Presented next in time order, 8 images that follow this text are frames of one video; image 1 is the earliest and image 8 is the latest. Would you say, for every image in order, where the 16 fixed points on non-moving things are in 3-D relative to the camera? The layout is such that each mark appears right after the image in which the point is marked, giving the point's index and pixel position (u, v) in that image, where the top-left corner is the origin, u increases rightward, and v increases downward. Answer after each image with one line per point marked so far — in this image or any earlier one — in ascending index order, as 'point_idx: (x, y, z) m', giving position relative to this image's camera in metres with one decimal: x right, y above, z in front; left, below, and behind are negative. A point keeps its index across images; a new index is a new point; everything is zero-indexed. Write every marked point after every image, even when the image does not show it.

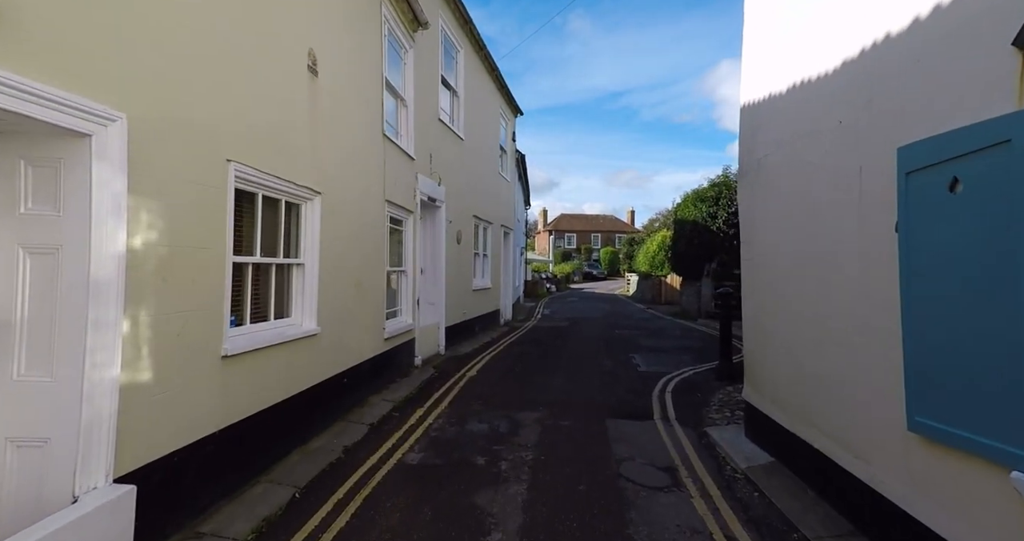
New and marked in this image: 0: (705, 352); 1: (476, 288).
0: (+4.0, -1.7, +10.7) m
1: (-1.0, -0.5, +13.4) m
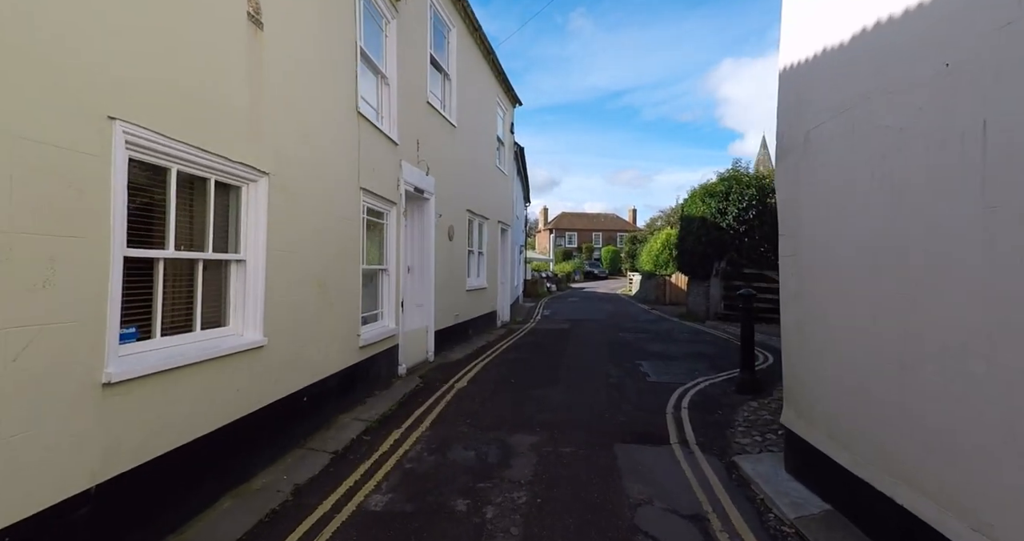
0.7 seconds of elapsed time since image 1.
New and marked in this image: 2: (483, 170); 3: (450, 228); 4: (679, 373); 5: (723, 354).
0: (+3.9, -1.7, +9.8) m
1: (-1.1, -0.5, +12.6) m
2: (-0.8, +2.7, +13.7) m
3: (-1.4, +0.9, +10.9) m
4: (+2.8, -1.7, +8.6) m
5: (+4.2, -1.7, +10.2) m
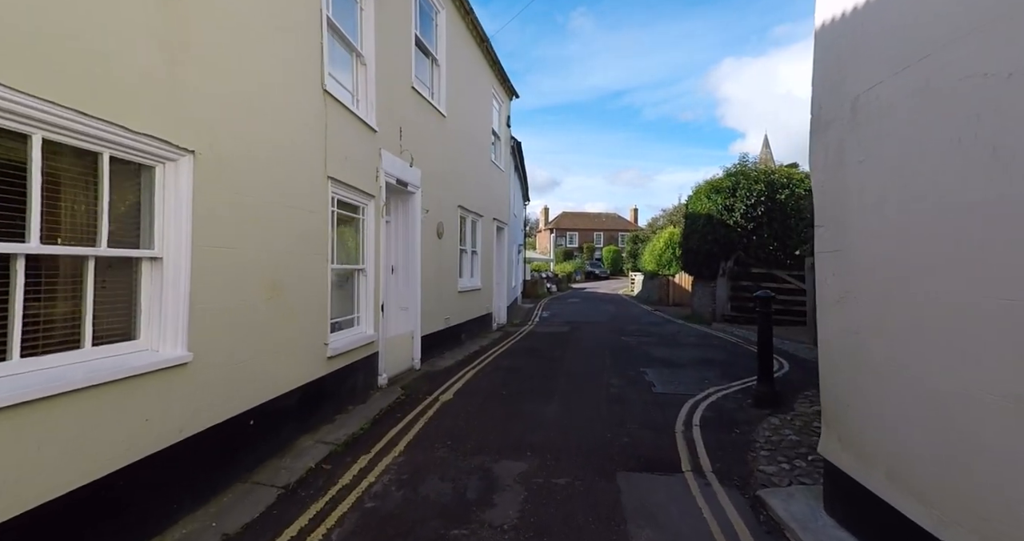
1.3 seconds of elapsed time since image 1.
0: (+3.8, -1.7, +9.0) m
1: (-1.2, -0.5, +11.8) m
2: (-0.9, +2.7, +13.0) m
3: (-1.5, +0.9, +10.1) m
4: (+2.7, -1.7, +7.8) m
5: (+4.1, -1.7, +9.5) m
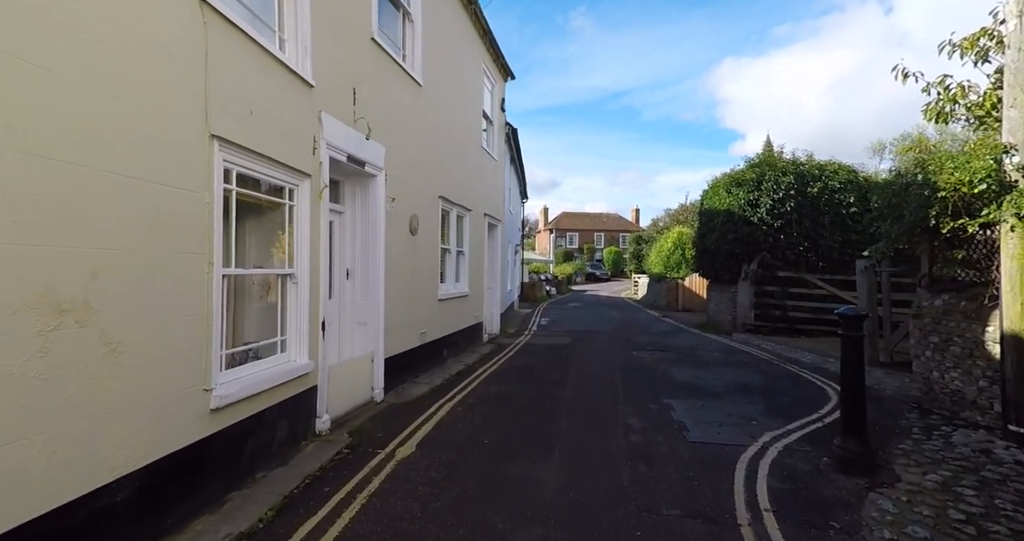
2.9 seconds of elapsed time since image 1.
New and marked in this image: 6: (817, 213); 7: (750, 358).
0: (+3.6, -1.8, +7.1) m
1: (-1.3, -0.5, +9.9) m
2: (-1.1, +2.6, +11.1) m
3: (-1.6, +0.8, +8.2) m
4: (+2.5, -1.8, +5.9) m
5: (+3.9, -1.8, +7.6) m
6: (+8.5, +1.6, +14.2) m
7: (+4.9, -1.8, +10.7) m
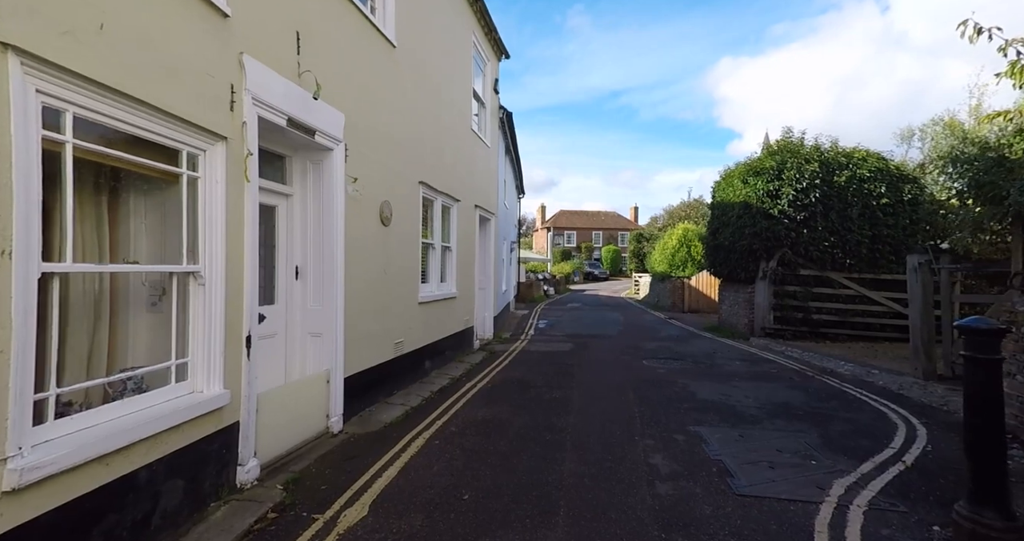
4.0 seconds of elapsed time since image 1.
0: (+3.6, -1.8, +5.8) m
1: (-1.4, -0.5, +8.6) m
2: (-1.2, +2.7, +9.7) m
3: (-1.7, +0.8, +6.9) m
4: (+2.4, -1.8, +4.6) m
5: (+3.8, -1.8, +6.2) m
6: (+8.3, +1.6, +12.9) m
7: (+4.8, -1.8, +9.3) m
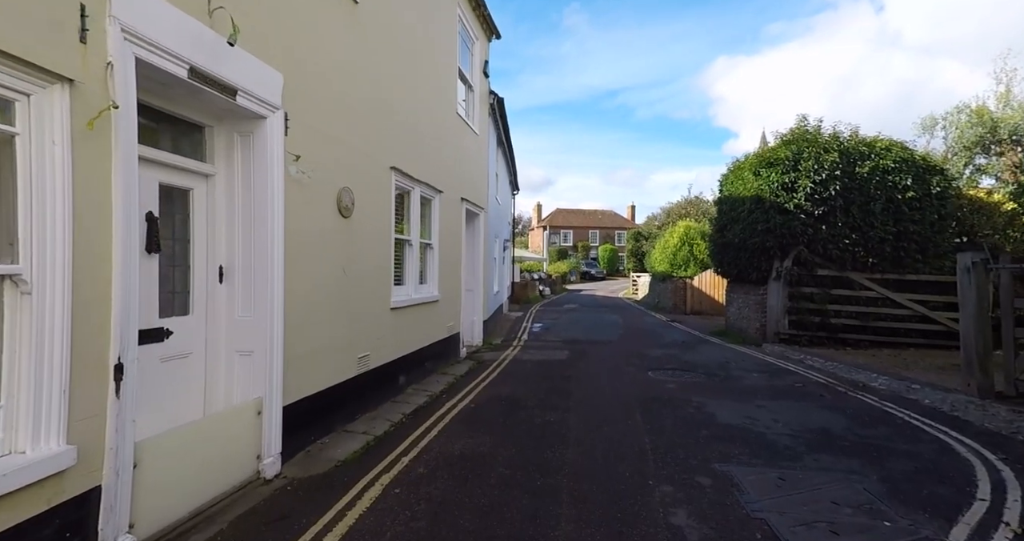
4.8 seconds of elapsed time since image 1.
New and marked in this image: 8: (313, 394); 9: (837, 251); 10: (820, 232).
0: (+3.4, -1.8, +4.7) m
1: (-1.6, -0.5, +7.4) m
2: (-1.4, +2.7, +8.5) m
3: (-1.9, +0.8, +5.7) m
4: (+2.3, -1.8, +3.4) m
5: (+3.7, -1.8, +5.1) m
6: (+8.1, +1.7, +11.8) m
7: (+4.6, -1.8, +8.2) m
8: (-2.0, -1.2, +5.2) m
9: (+7.5, +0.4, +11.8) m
10: (+7.2, +0.9, +11.9) m
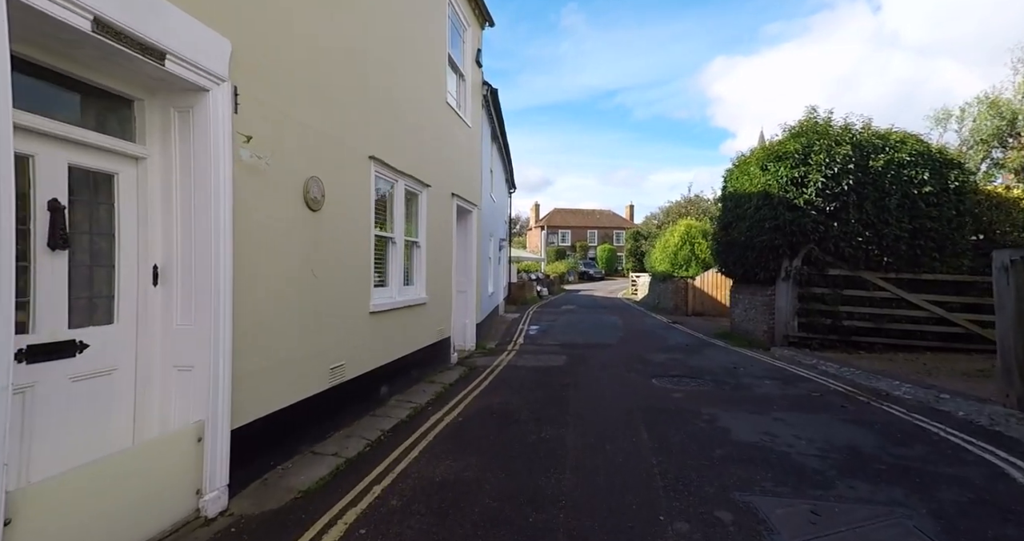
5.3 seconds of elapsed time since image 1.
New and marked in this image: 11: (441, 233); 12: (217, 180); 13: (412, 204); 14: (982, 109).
0: (+3.3, -1.7, +4.0) m
1: (-1.7, -0.5, +6.7) m
2: (-1.5, +2.7, +7.9) m
3: (-2.0, +0.8, +5.0) m
4: (+2.2, -1.8, +2.8) m
5: (+3.6, -1.8, +4.5) m
6: (+8.0, +1.7, +11.2) m
7: (+4.5, -1.8, +7.6) m
8: (-2.1, -1.2, +4.5) m
9: (+7.4, +0.5, +11.2) m
10: (+7.0, +0.9, +11.3) m
11: (-1.3, +0.7, +9.5) m
12: (-2.1, +0.7, +3.7) m
13: (-1.6, +1.1, +8.3) m
14: (+11.9, +4.1, +13.0) m
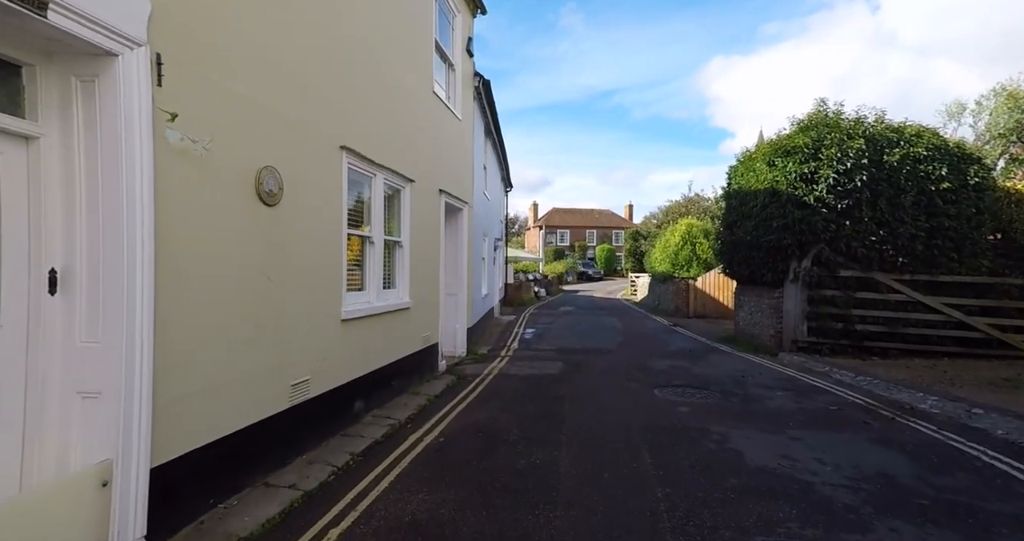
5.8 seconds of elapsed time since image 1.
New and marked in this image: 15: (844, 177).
0: (+3.2, -1.8, +3.4) m
1: (-1.9, -0.5, +6.1) m
2: (-1.6, +2.6, +7.2) m
3: (-2.1, +0.8, +4.4) m
4: (+2.1, -1.8, +2.1) m
5: (+3.4, -1.8, +3.8) m
6: (+7.9, +1.6, +10.5) m
7: (+4.4, -1.8, +6.9) m
8: (-2.2, -1.3, +3.9) m
9: (+7.2, +0.4, +10.5) m
10: (+6.9, +0.9, +10.6) m
11: (-1.5, +0.7, +8.9) m
12: (-2.3, +0.6, +3.1) m
13: (-1.7, +1.1, +7.6) m
14: (+11.8, +4.1, +12.4) m
15: (+6.7, +1.9, +10.4) m
